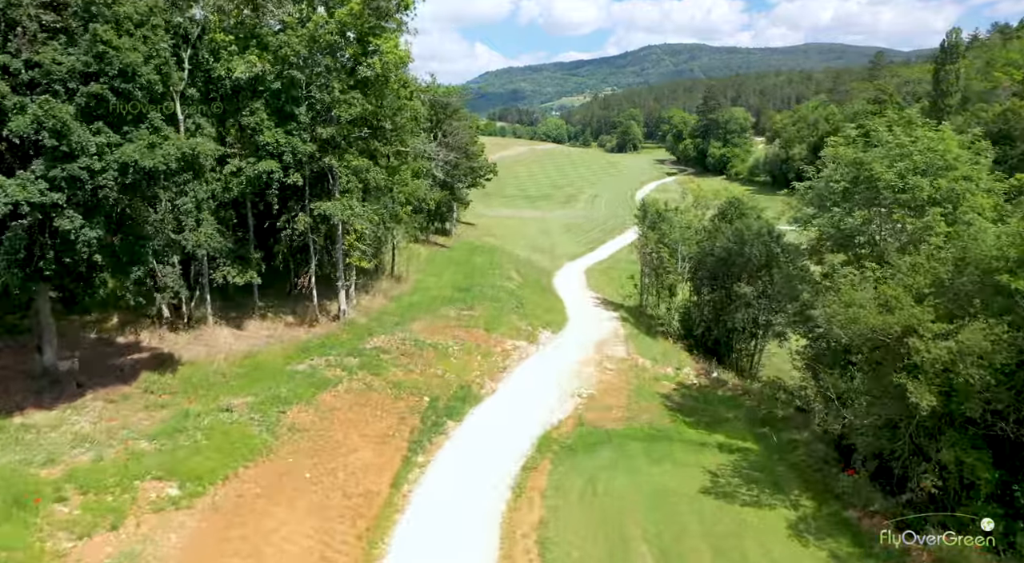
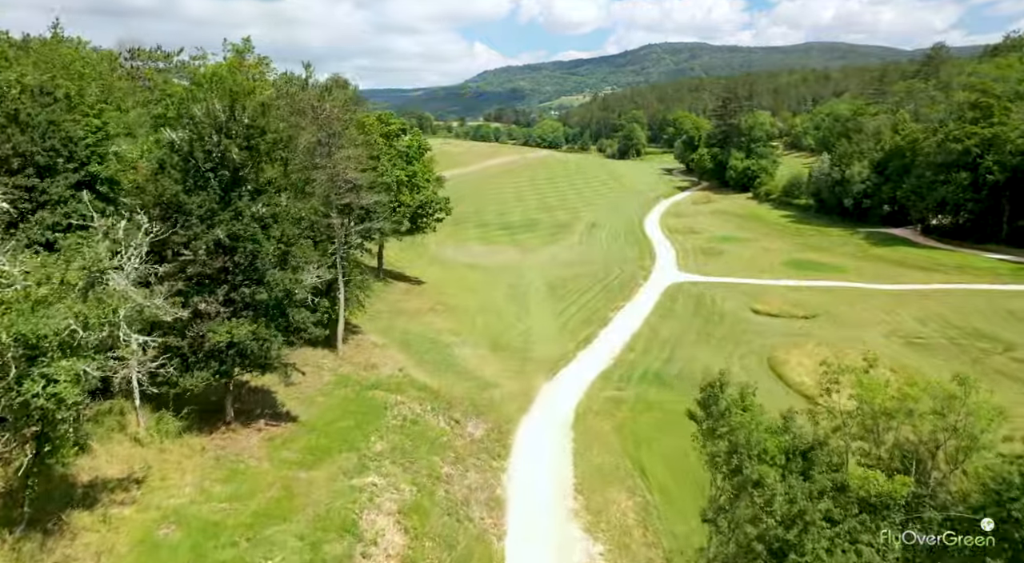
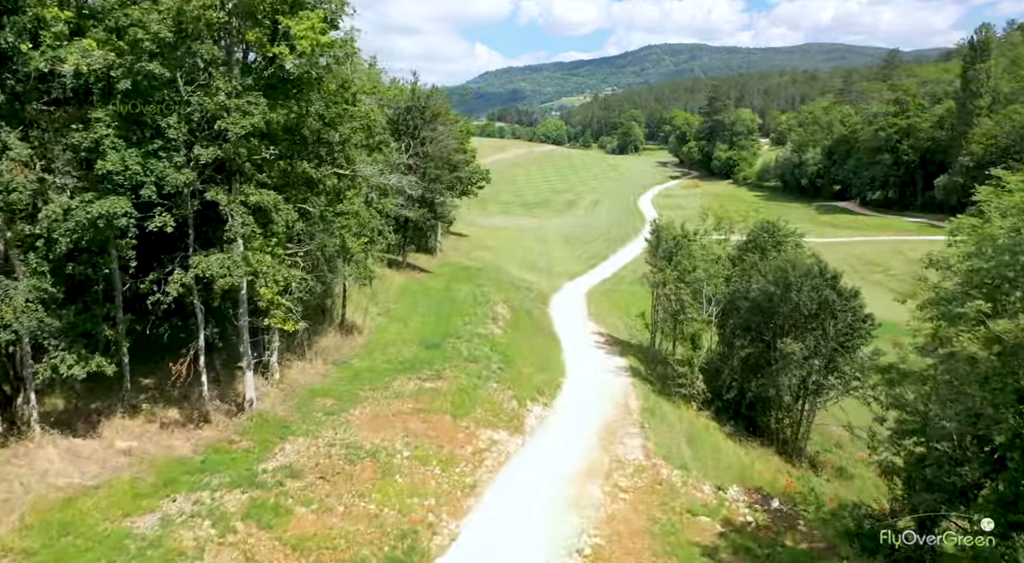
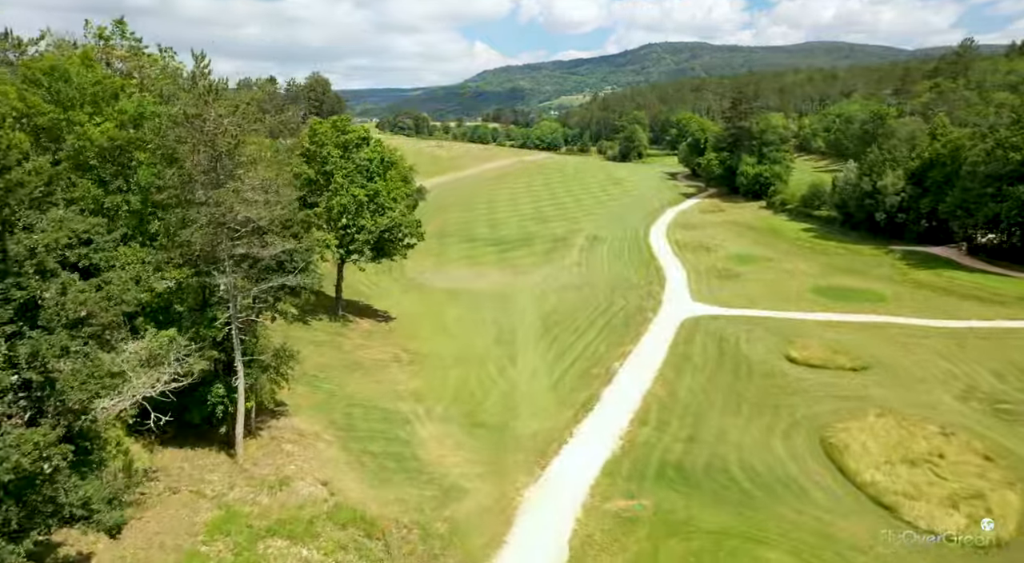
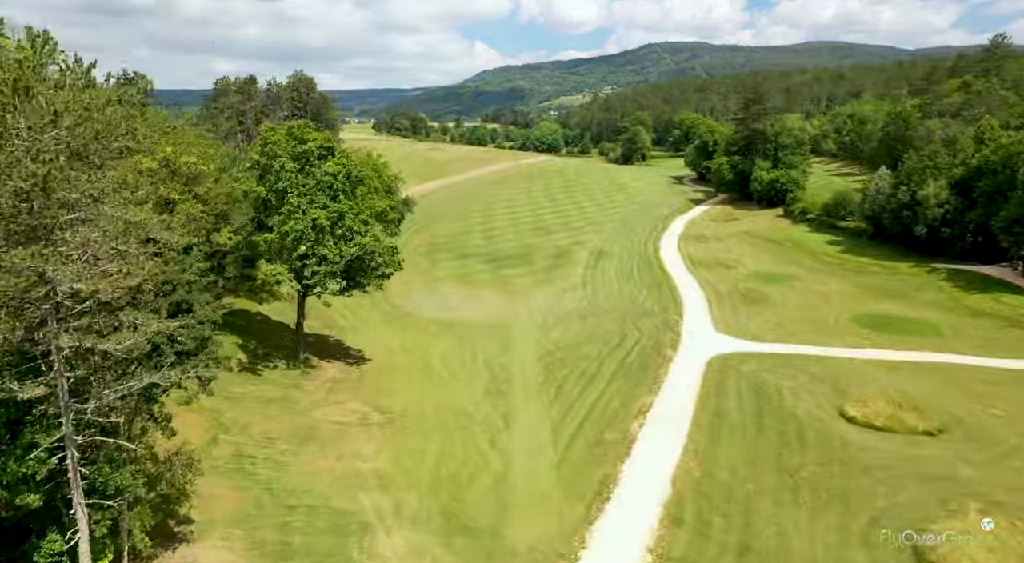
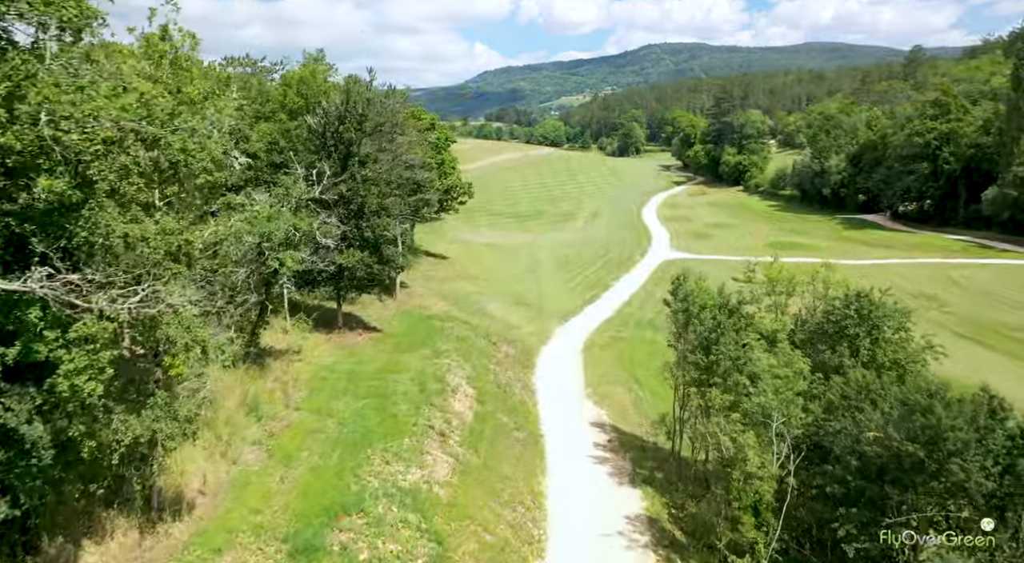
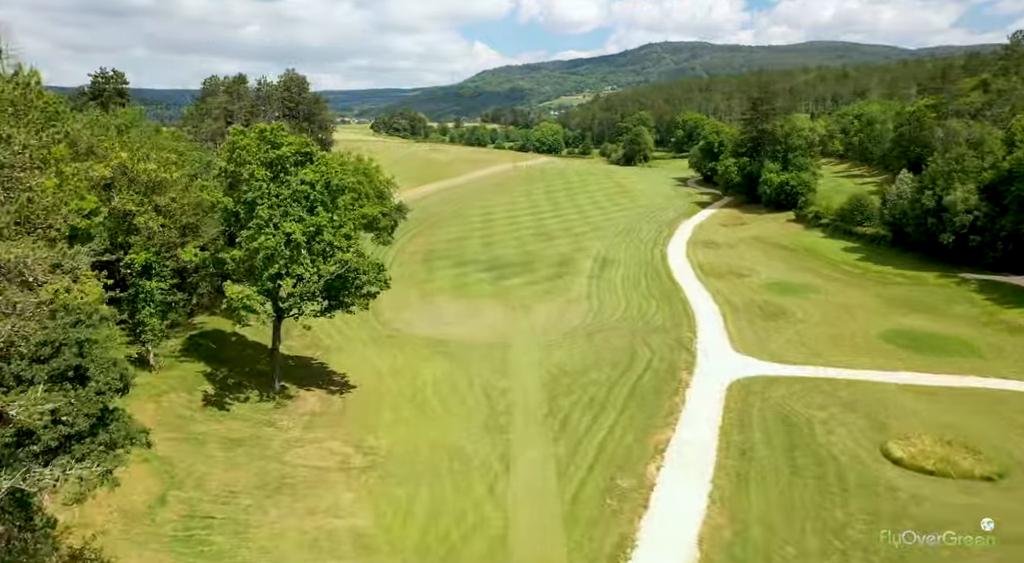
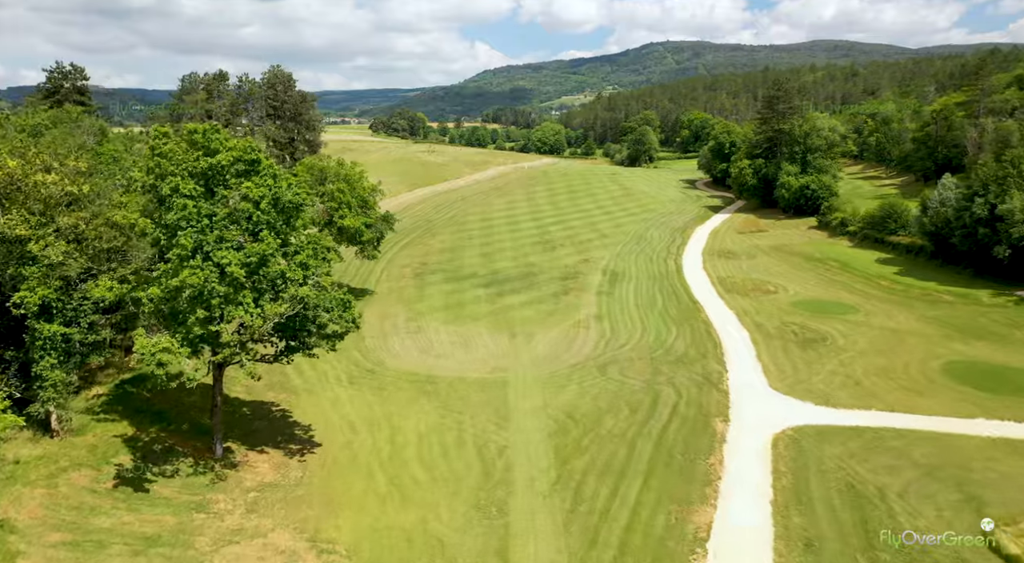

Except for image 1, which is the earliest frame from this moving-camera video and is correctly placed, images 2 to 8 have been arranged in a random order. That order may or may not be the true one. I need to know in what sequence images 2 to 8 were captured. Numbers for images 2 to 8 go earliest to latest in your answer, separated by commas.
3, 6, 2, 4, 5, 7, 8
